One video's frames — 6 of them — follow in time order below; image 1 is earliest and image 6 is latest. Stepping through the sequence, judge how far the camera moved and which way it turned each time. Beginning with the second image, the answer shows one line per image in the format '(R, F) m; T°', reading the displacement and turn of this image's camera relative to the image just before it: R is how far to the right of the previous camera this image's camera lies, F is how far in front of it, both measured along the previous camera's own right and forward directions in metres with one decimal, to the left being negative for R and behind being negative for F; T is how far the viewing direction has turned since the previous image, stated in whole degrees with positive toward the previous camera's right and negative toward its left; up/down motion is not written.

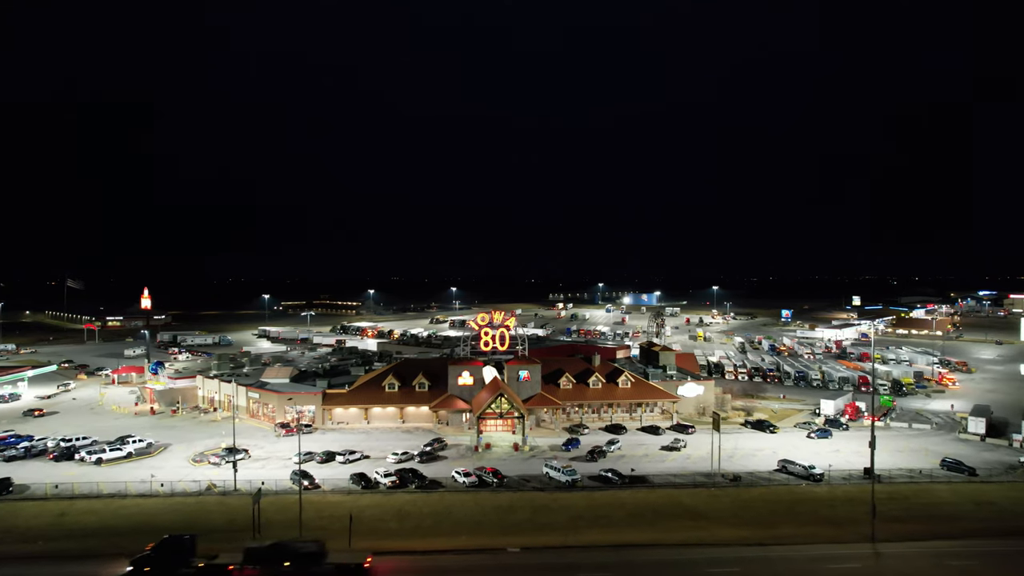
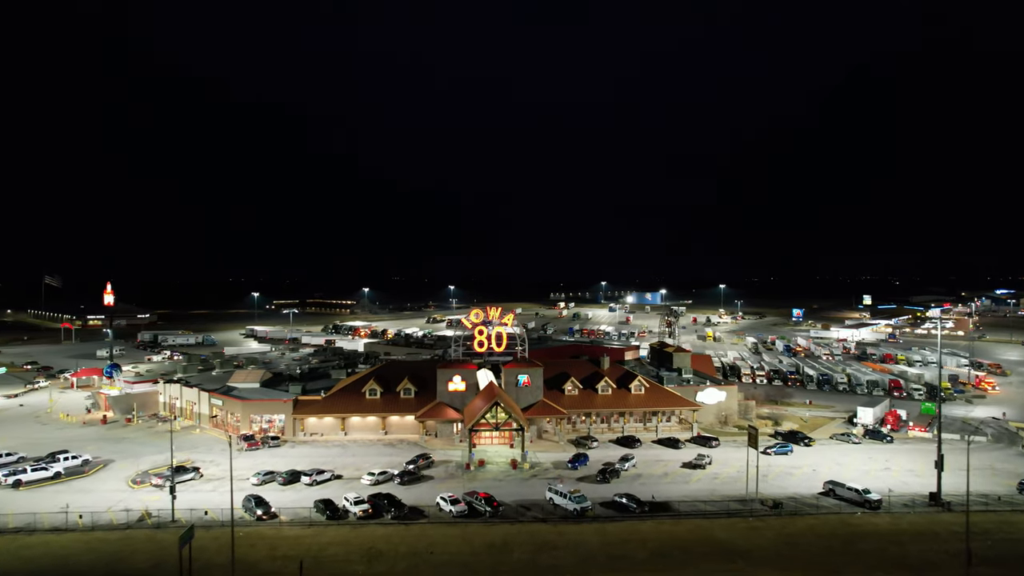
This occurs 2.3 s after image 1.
(+0.2, +5.7) m; 0°
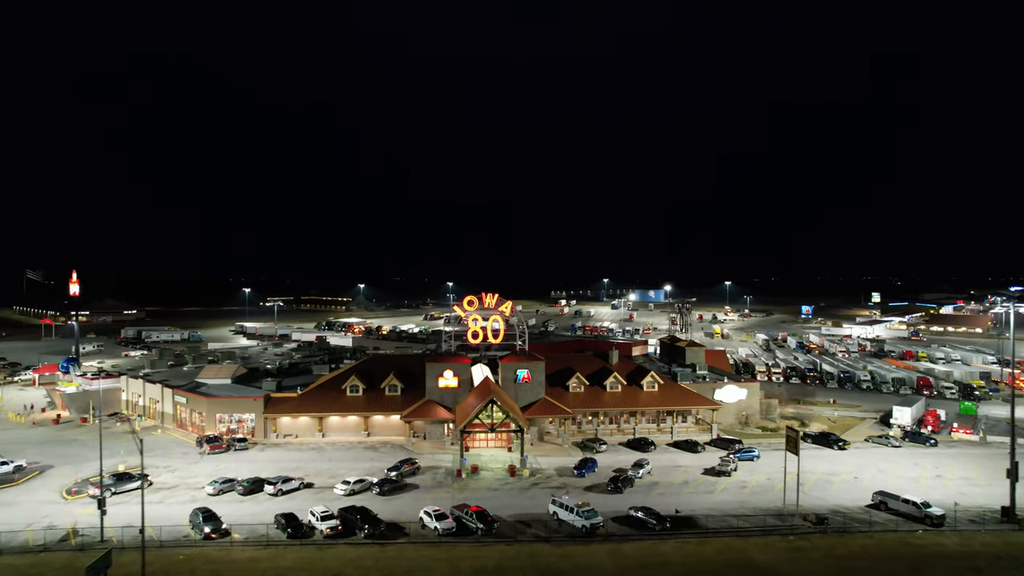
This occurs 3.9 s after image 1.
(+0.1, +4.4) m; 0°
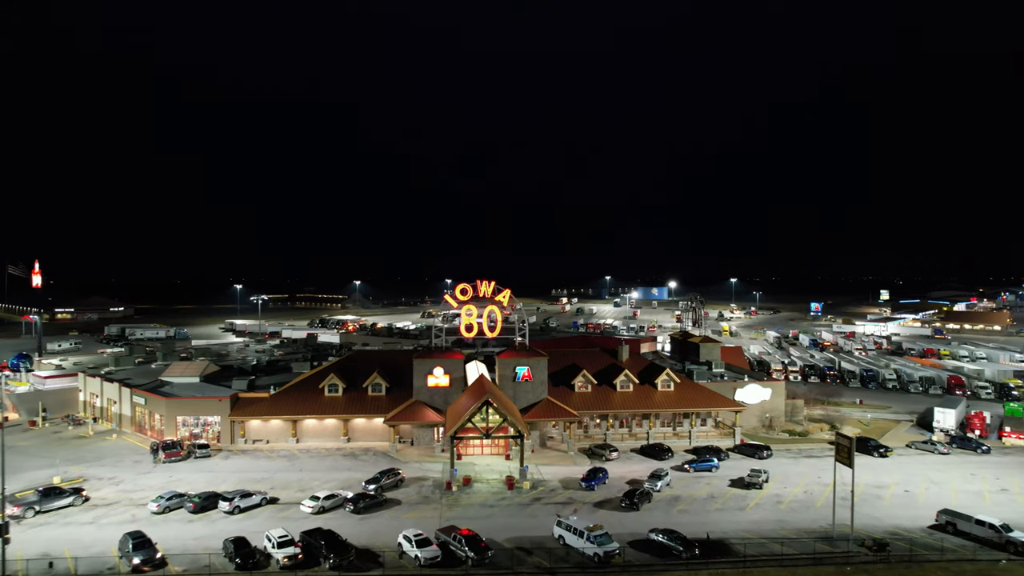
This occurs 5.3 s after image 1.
(+0.1, +4.1) m; 0°
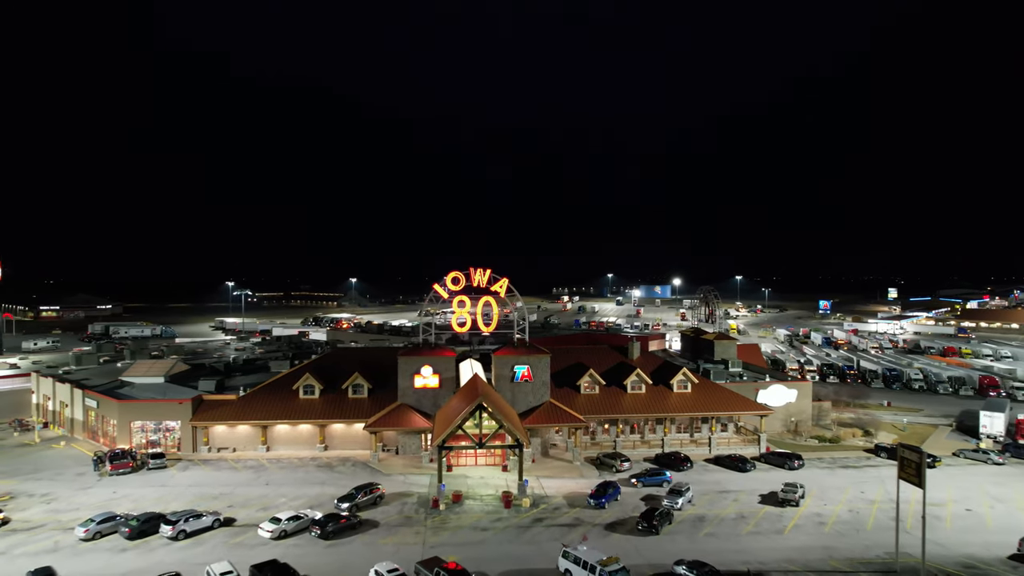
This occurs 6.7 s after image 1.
(+0.1, +3.7) m; 0°
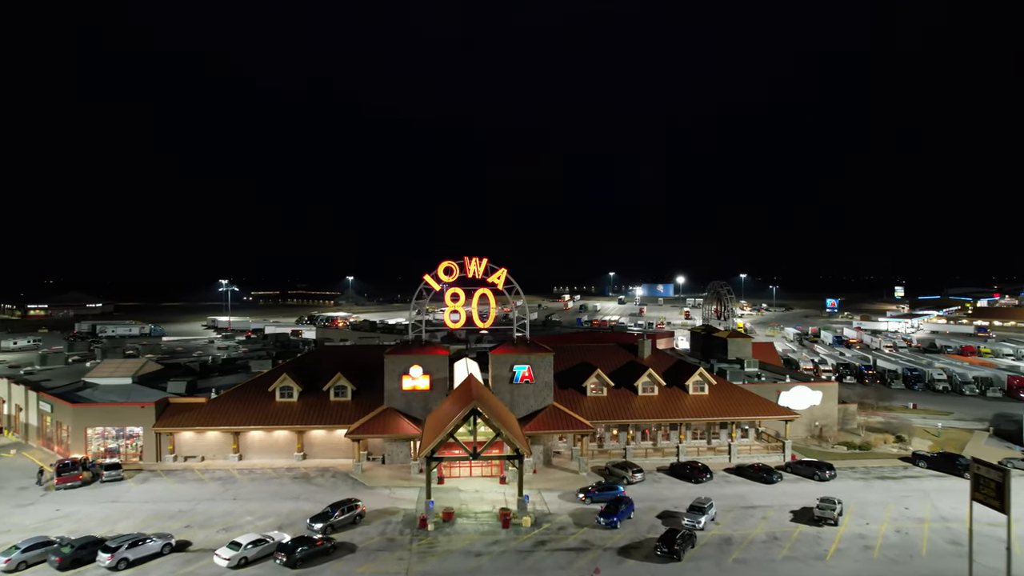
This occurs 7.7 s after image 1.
(+0.1, +2.9) m; 0°
